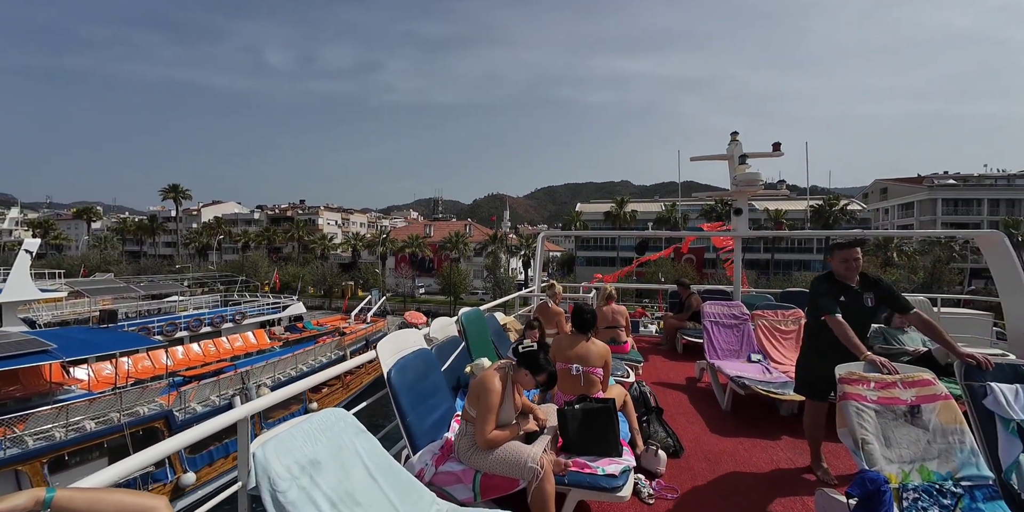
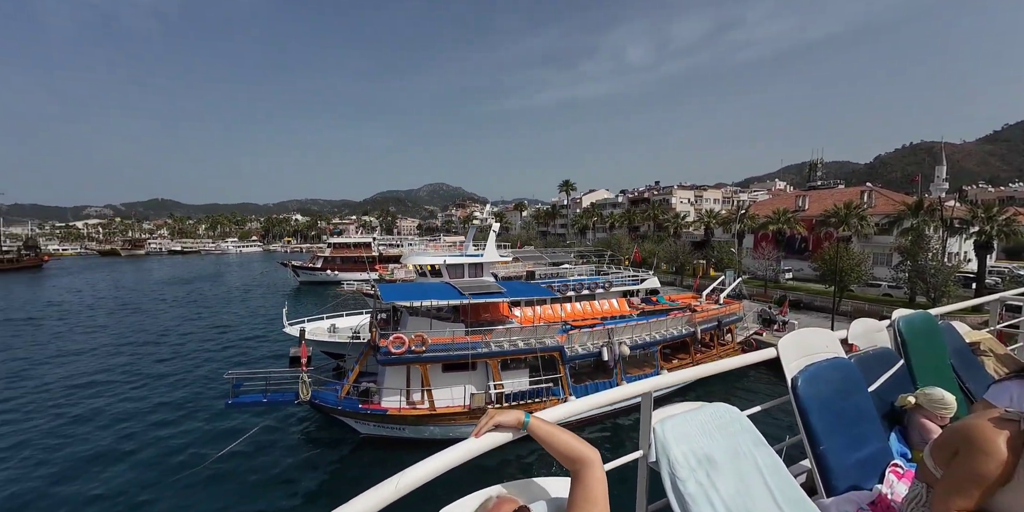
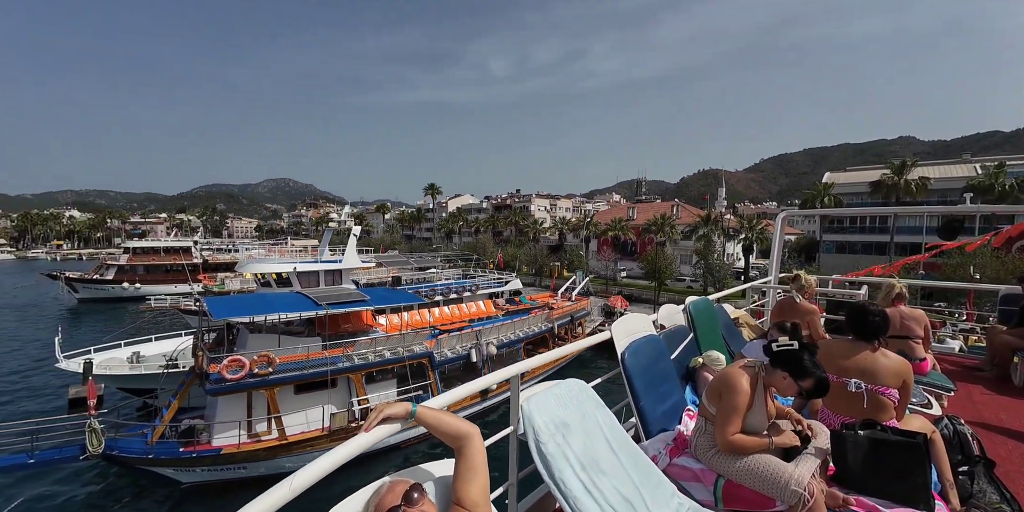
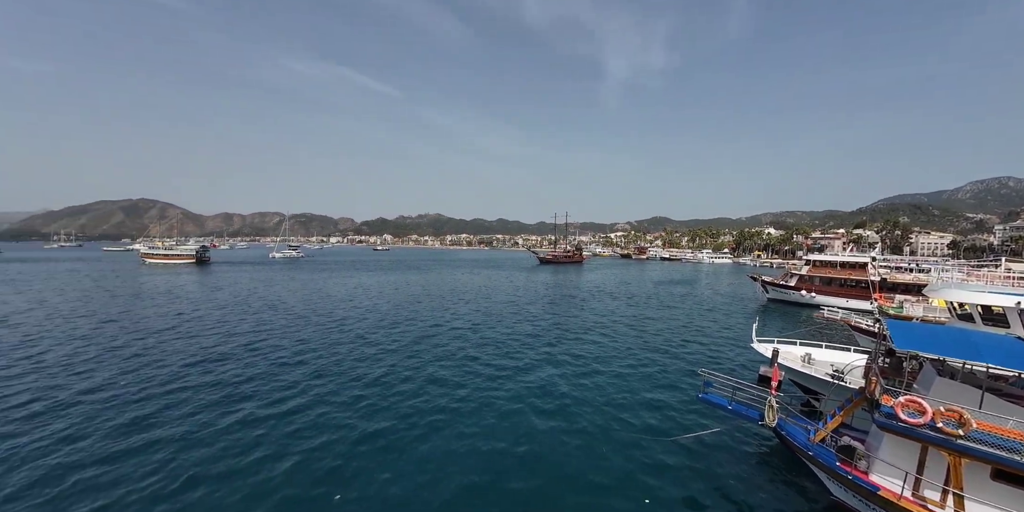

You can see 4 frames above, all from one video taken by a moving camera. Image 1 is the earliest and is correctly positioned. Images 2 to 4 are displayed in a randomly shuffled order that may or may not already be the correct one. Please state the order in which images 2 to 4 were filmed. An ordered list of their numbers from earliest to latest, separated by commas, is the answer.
3, 2, 4
